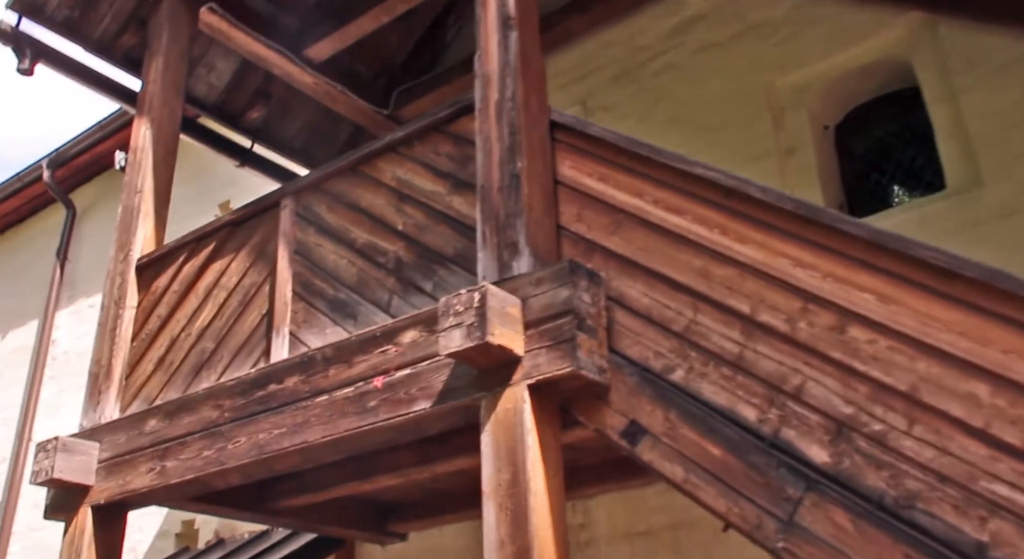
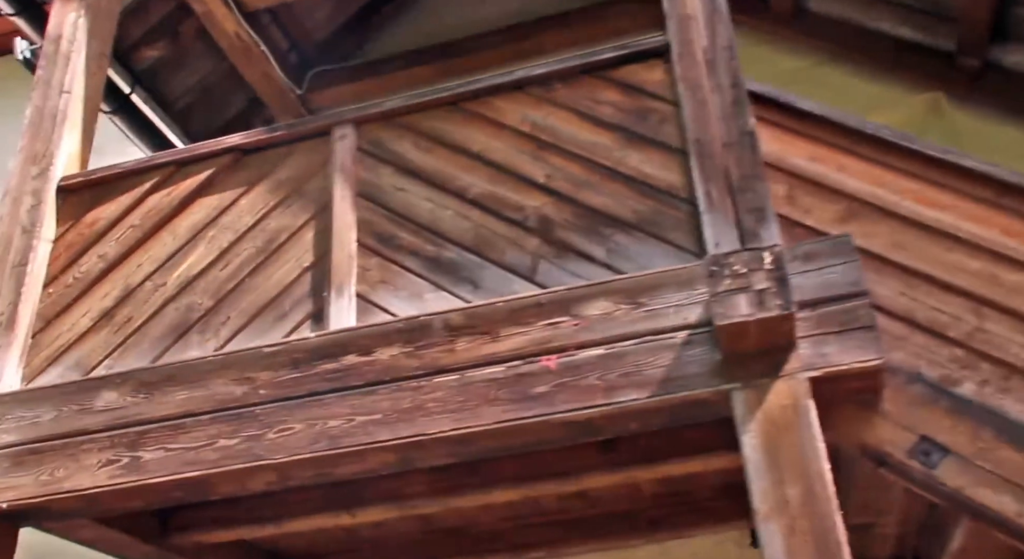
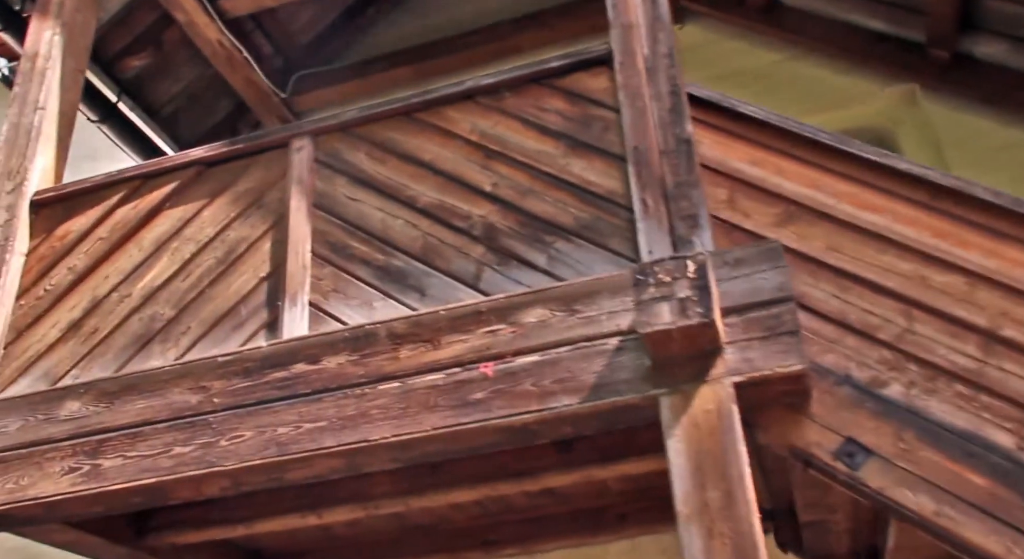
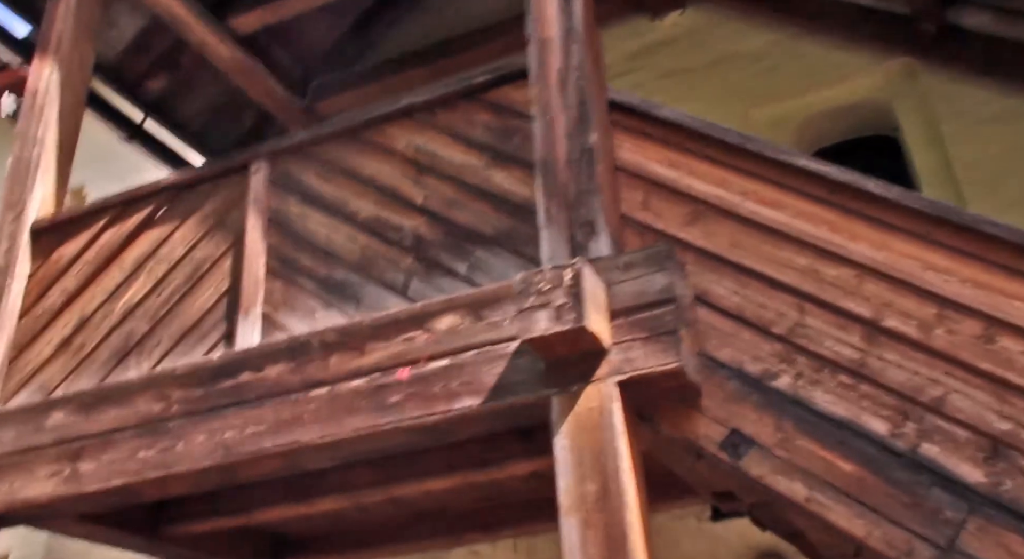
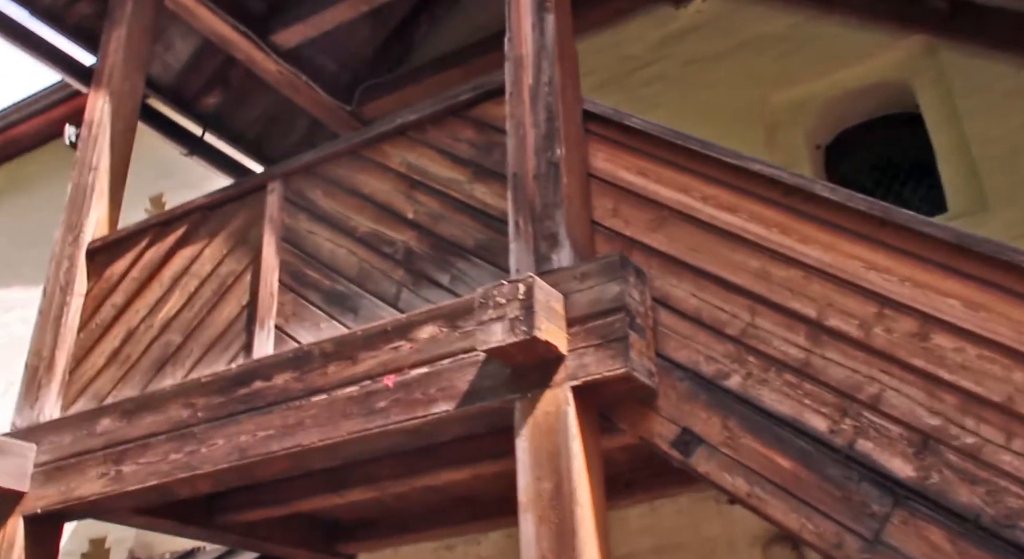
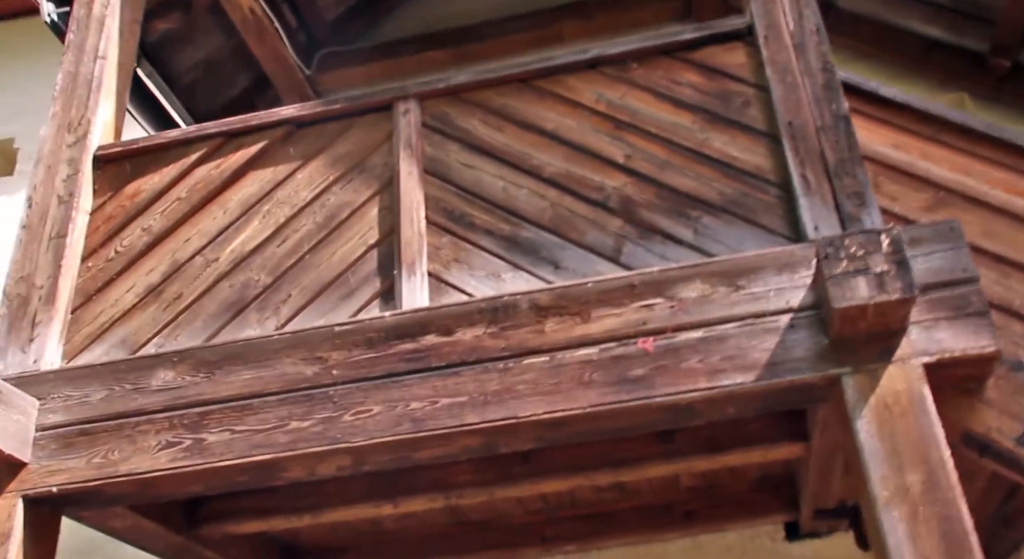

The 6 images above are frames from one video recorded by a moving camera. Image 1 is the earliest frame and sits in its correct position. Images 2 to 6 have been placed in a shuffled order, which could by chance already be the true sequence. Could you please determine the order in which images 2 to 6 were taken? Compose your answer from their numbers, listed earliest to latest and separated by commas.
5, 4, 3, 2, 6
